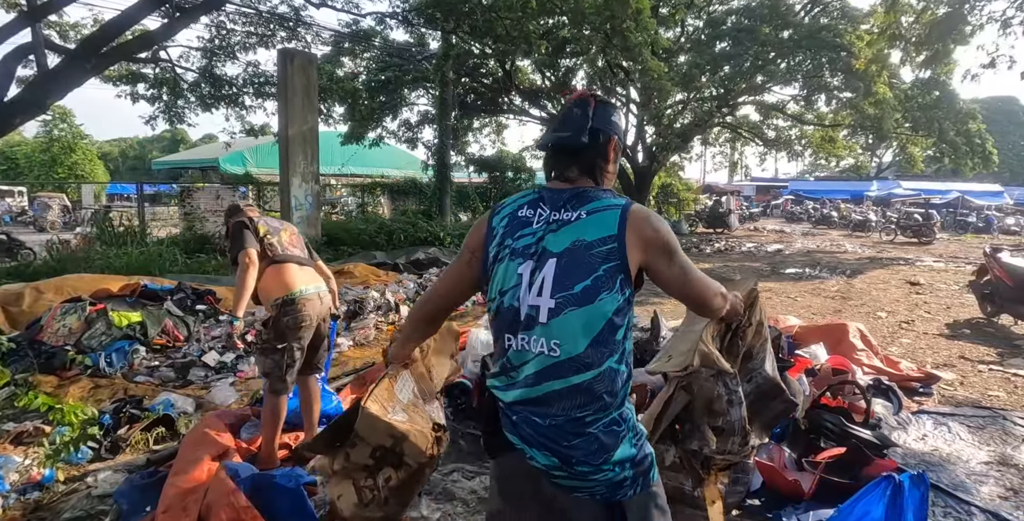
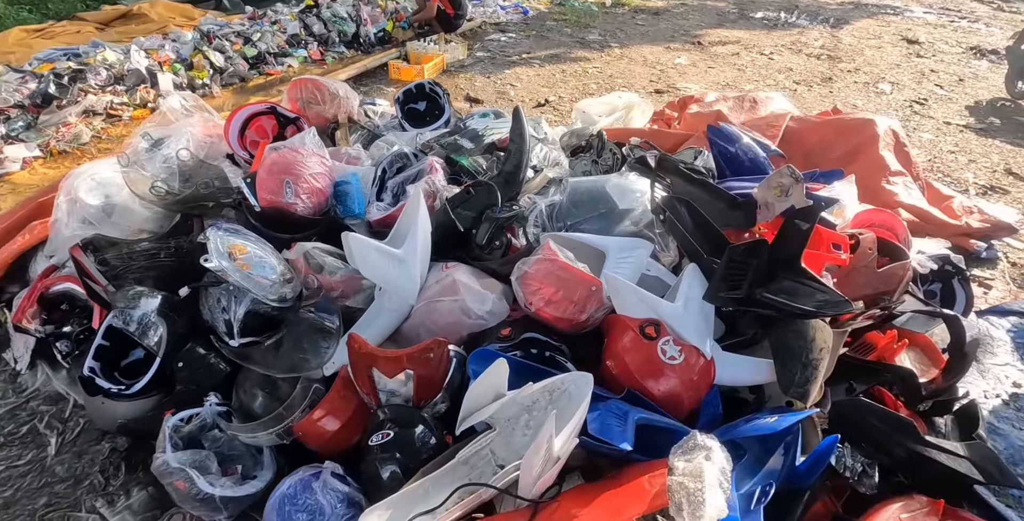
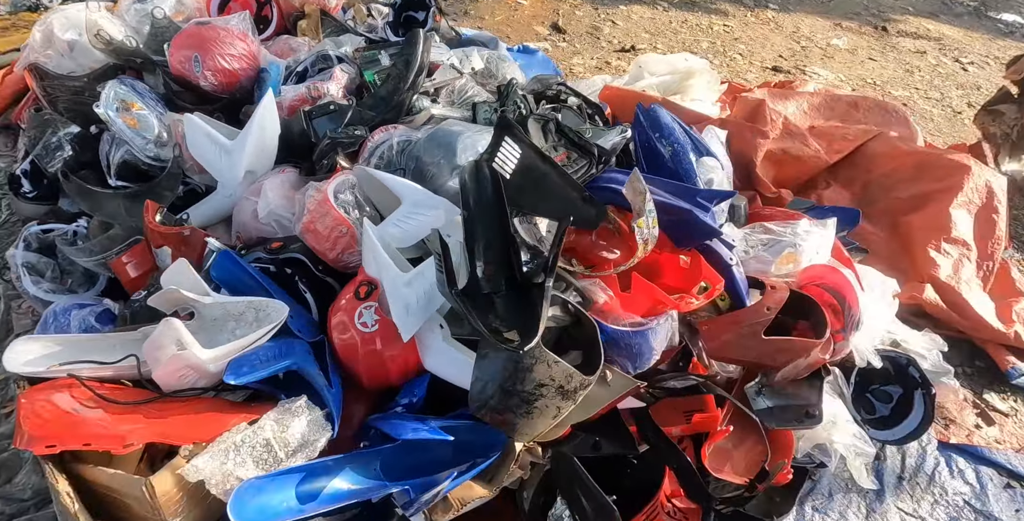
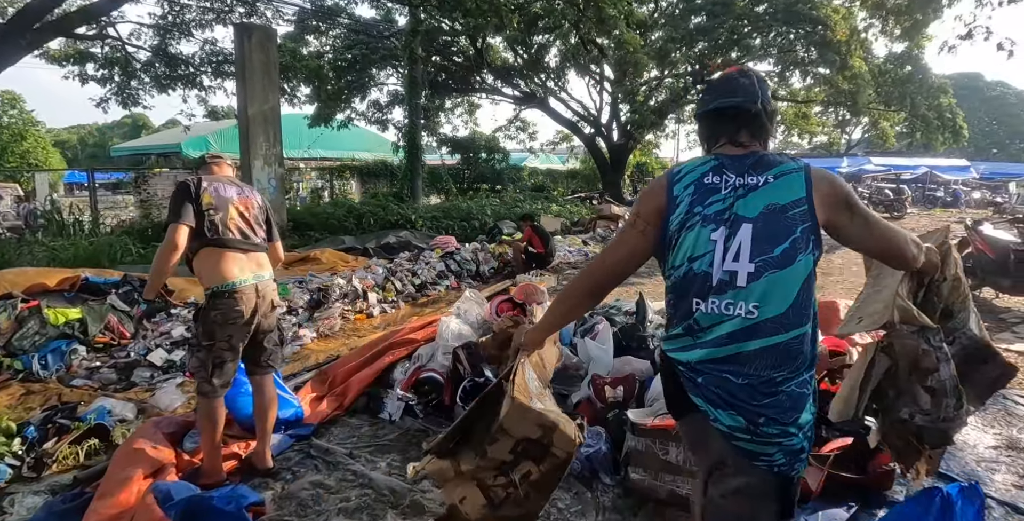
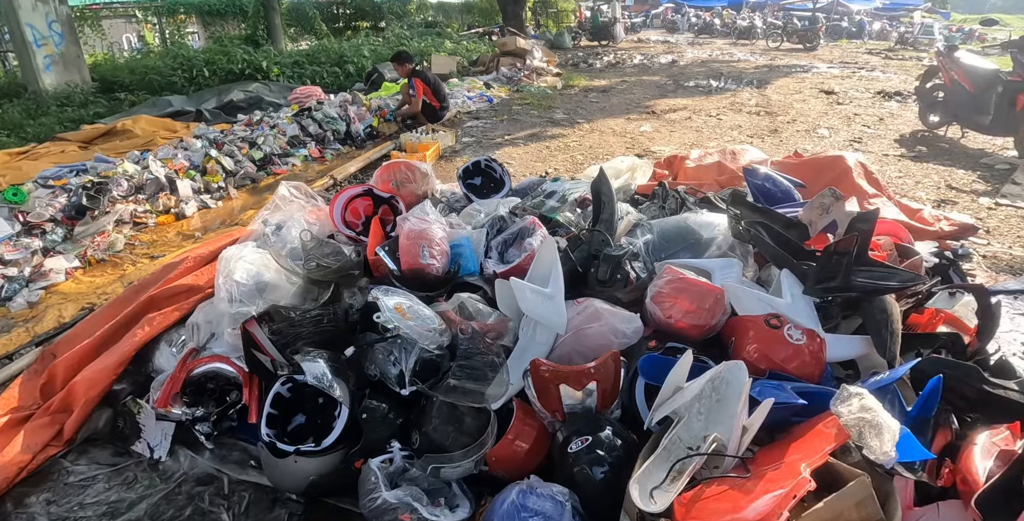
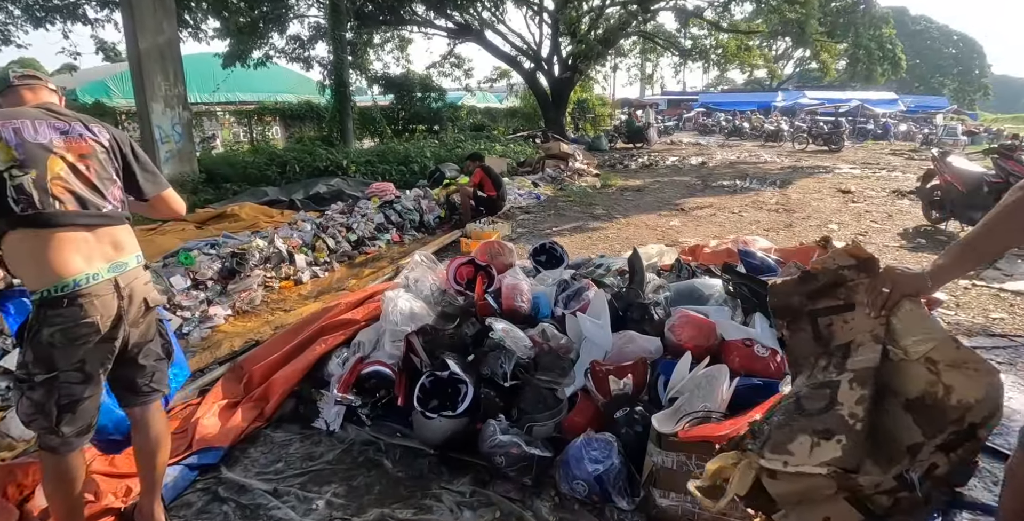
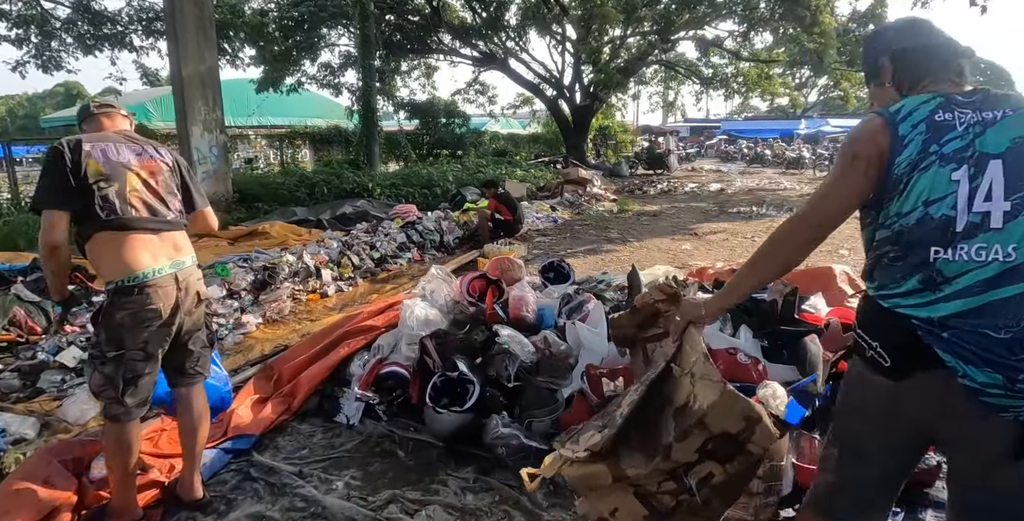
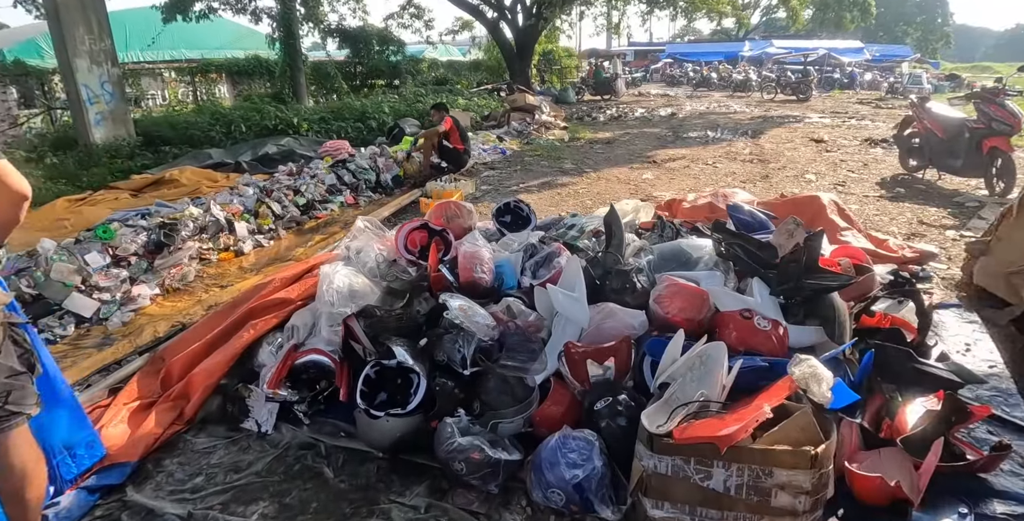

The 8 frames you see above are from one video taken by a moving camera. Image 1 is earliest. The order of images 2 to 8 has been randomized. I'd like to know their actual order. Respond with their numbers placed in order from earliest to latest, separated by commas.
4, 7, 6, 8, 5, 2, 3
